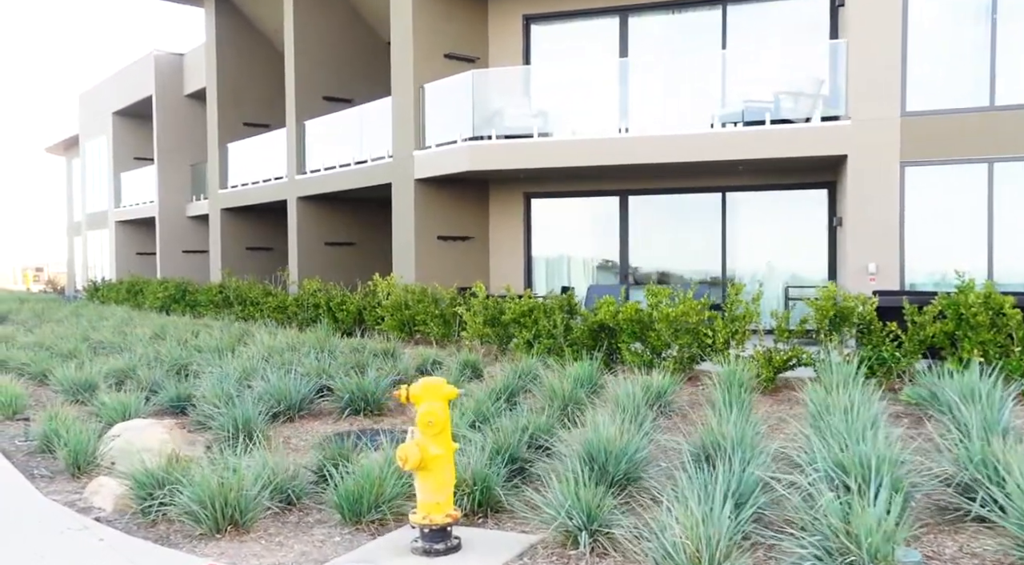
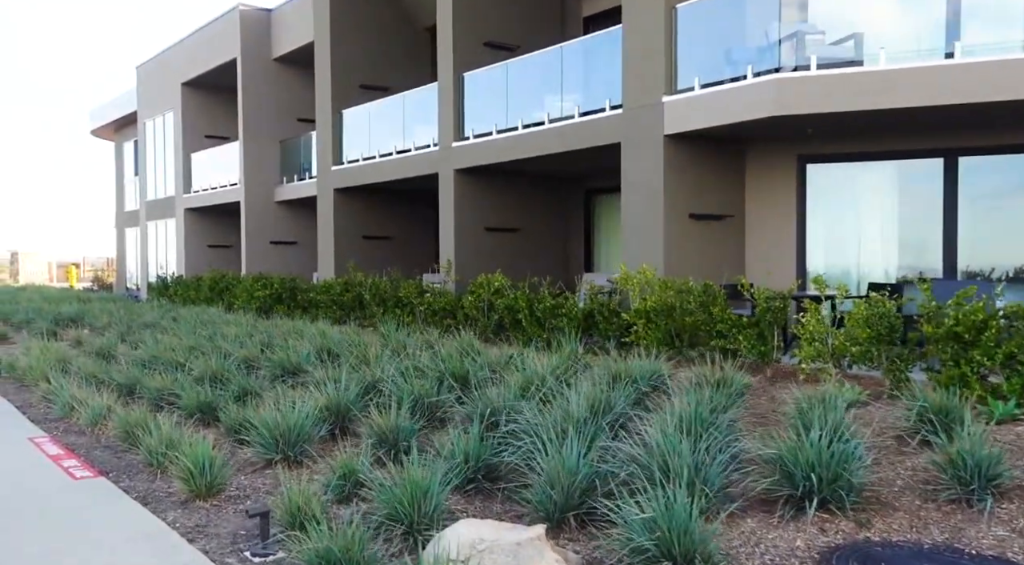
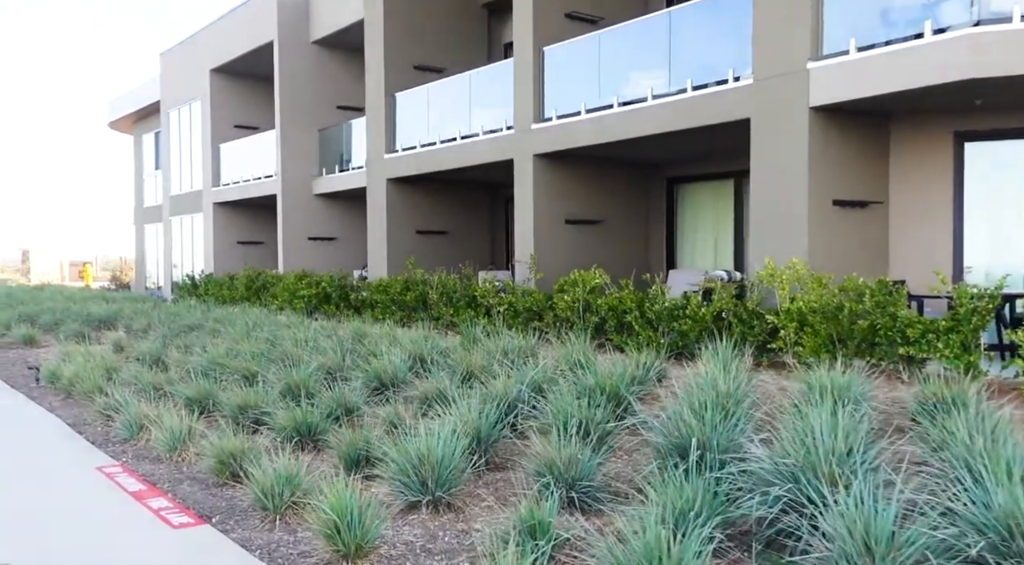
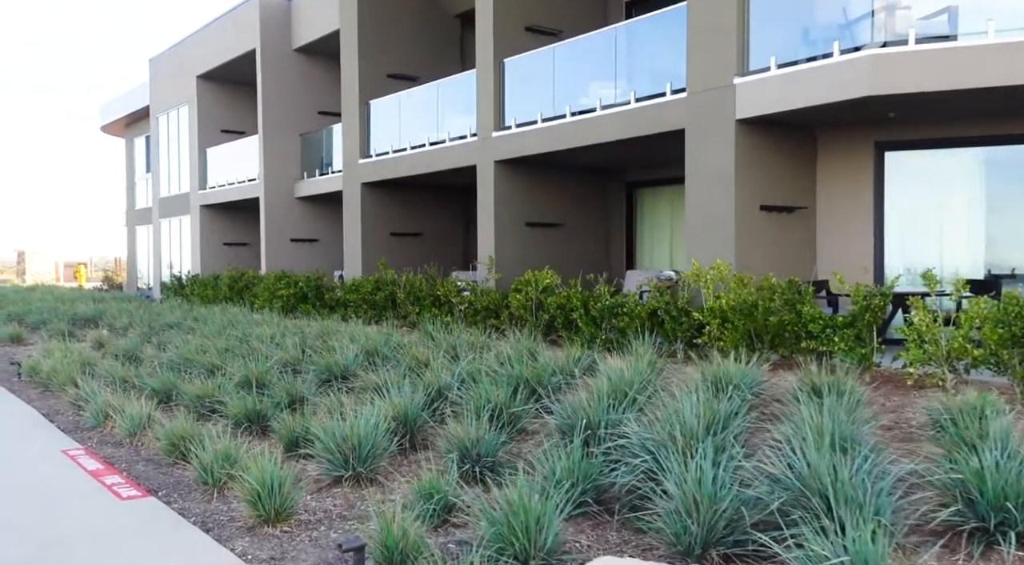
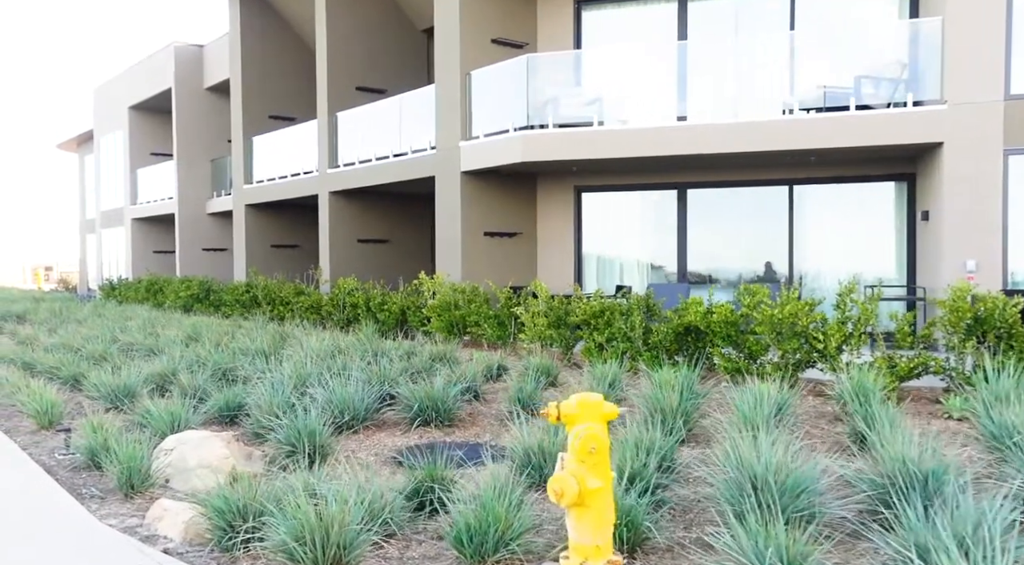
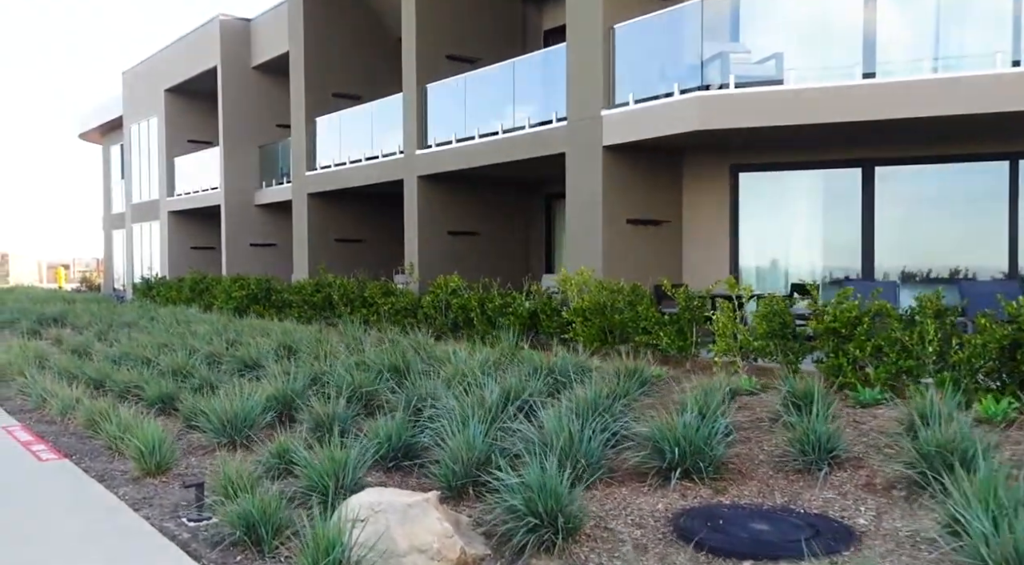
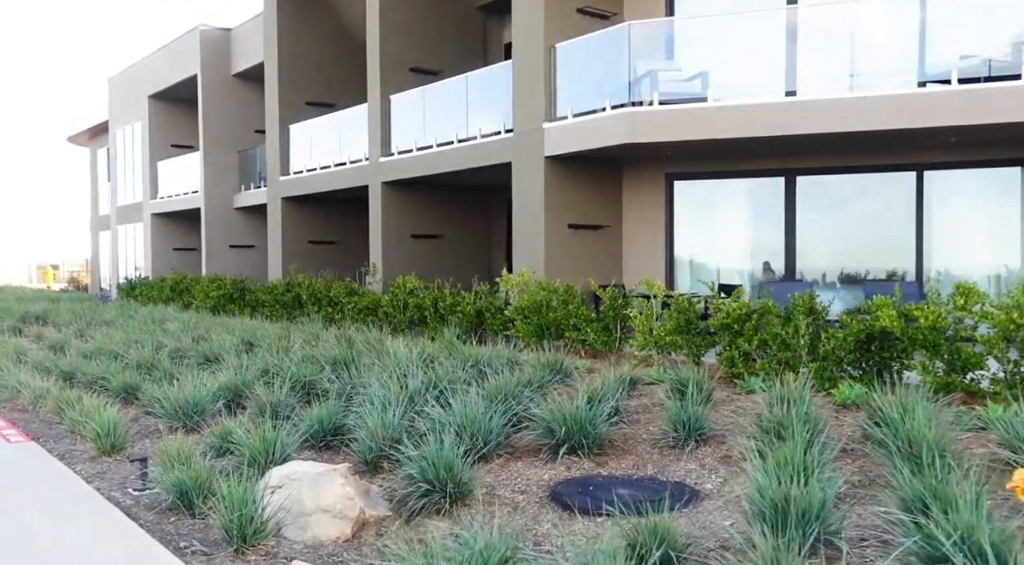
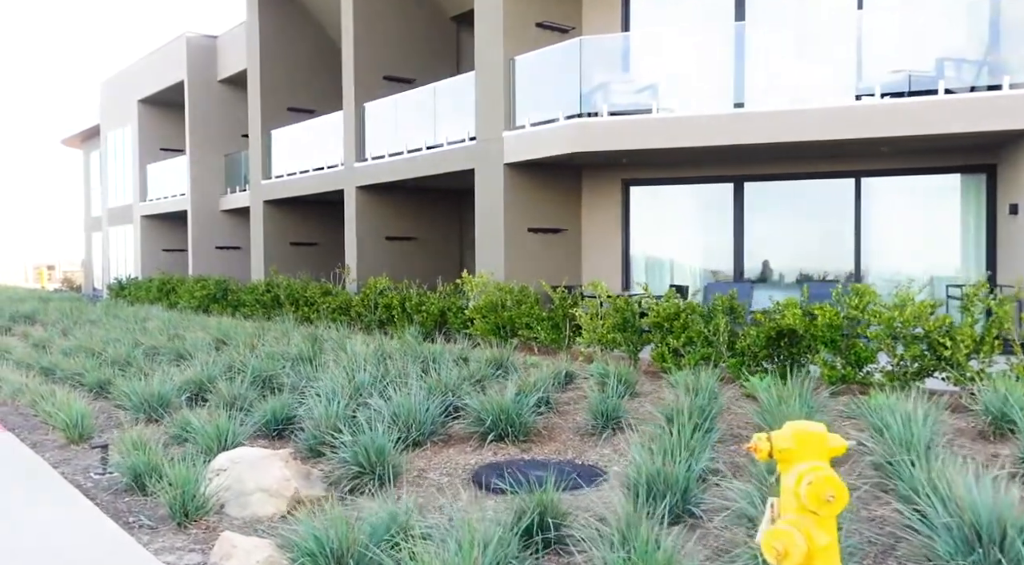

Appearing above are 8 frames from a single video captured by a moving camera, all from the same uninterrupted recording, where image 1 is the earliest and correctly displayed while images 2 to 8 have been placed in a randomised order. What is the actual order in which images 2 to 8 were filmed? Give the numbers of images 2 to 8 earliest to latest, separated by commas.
5, 8, 7, 6, 2, 4, 3
